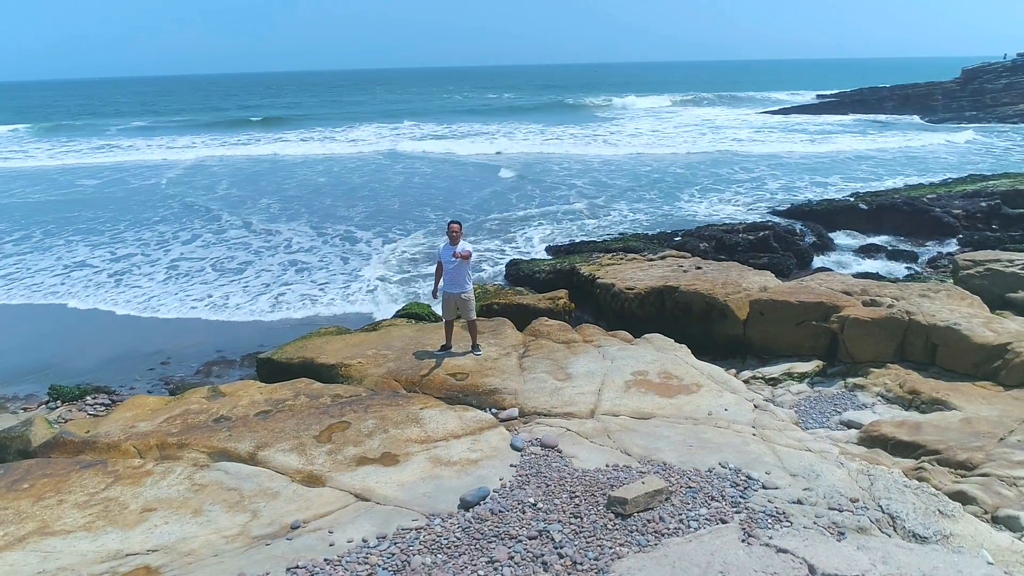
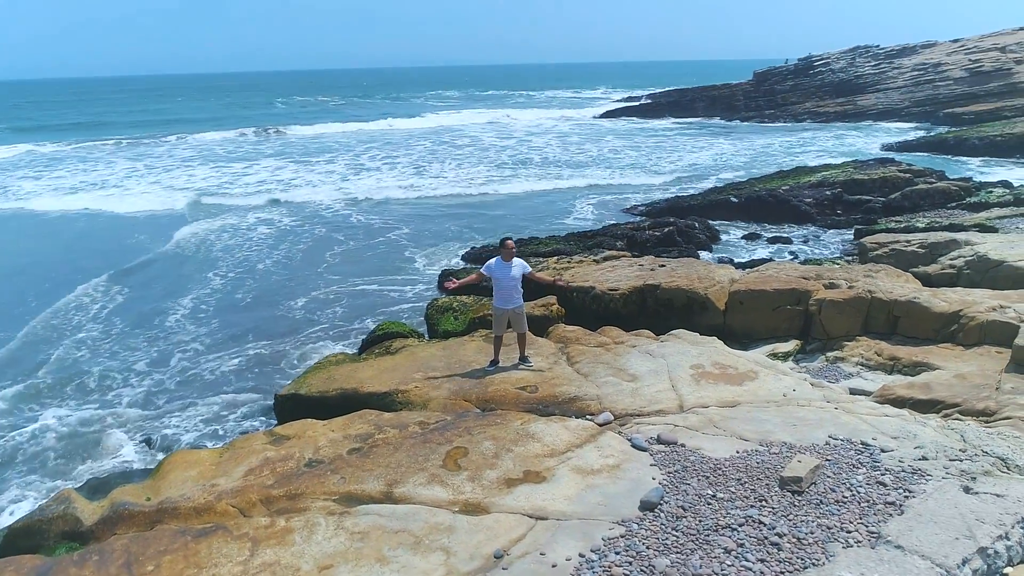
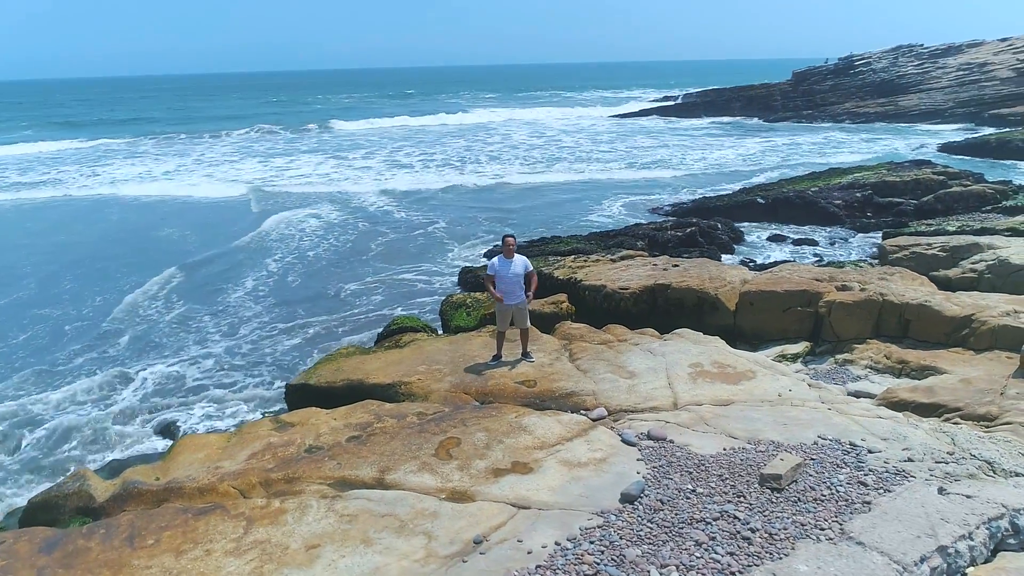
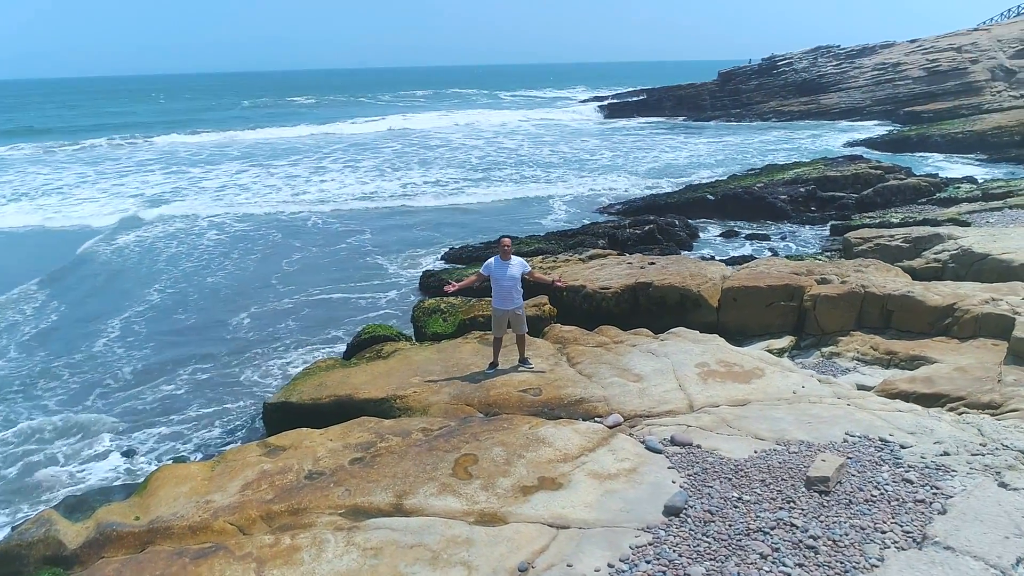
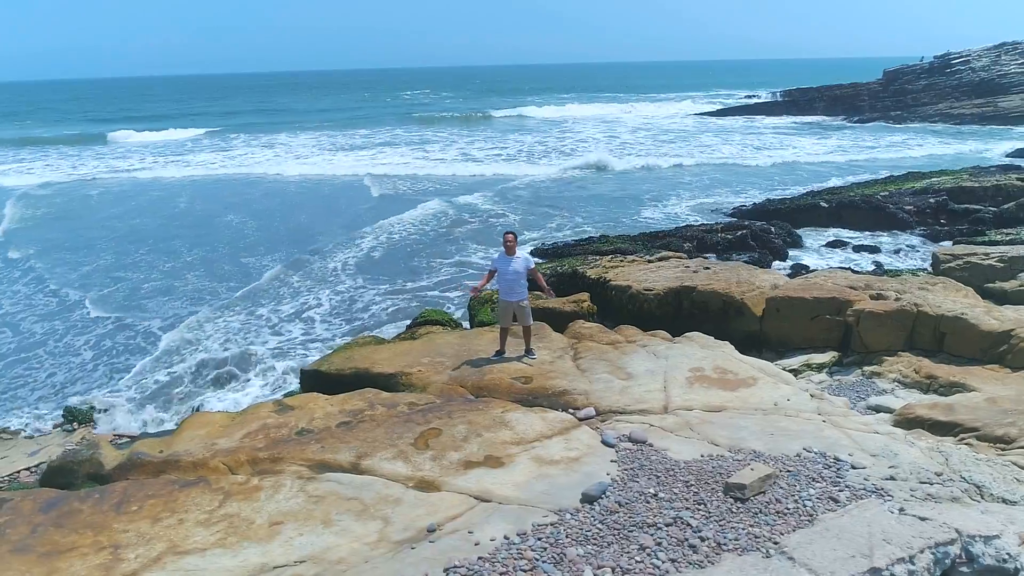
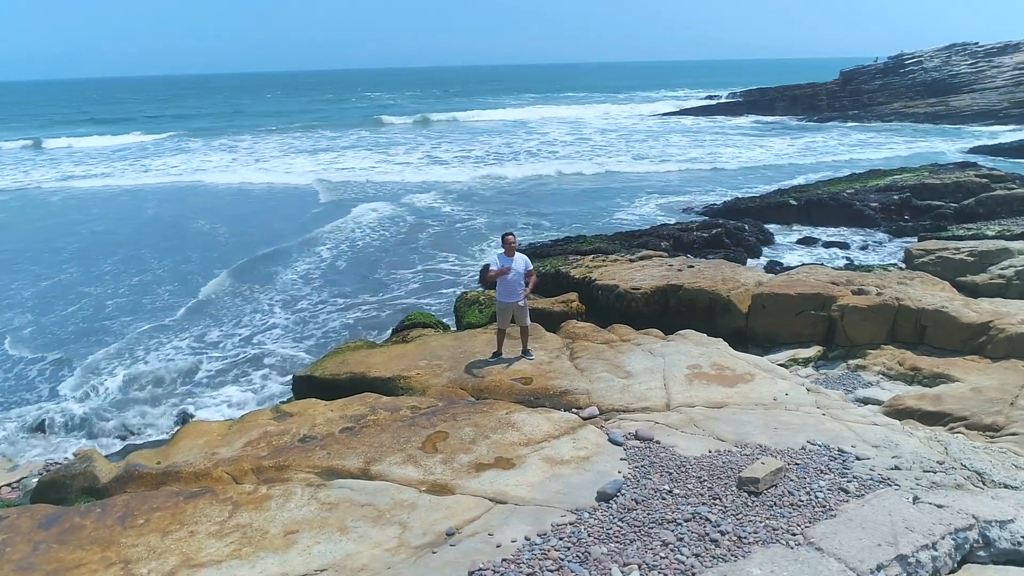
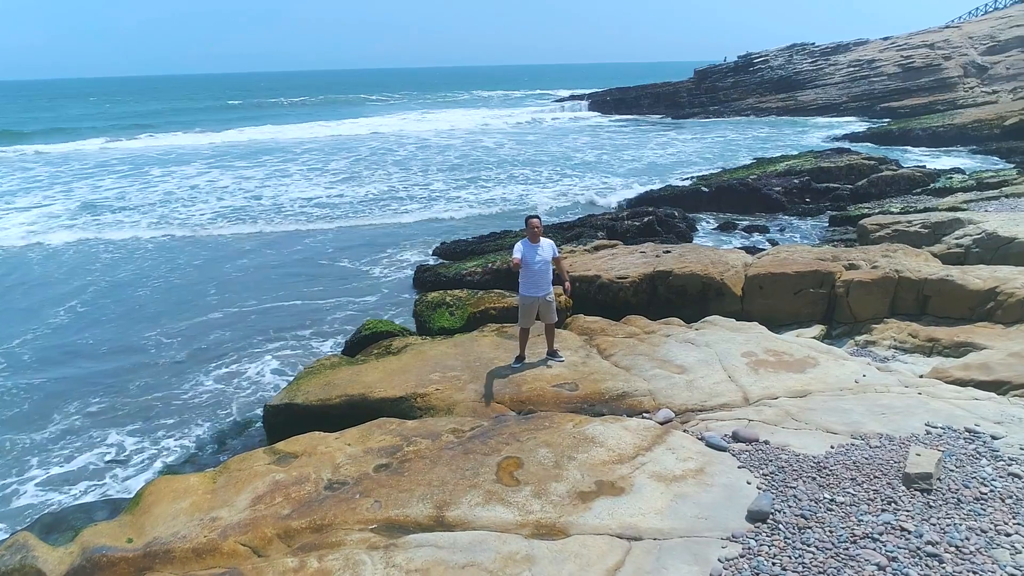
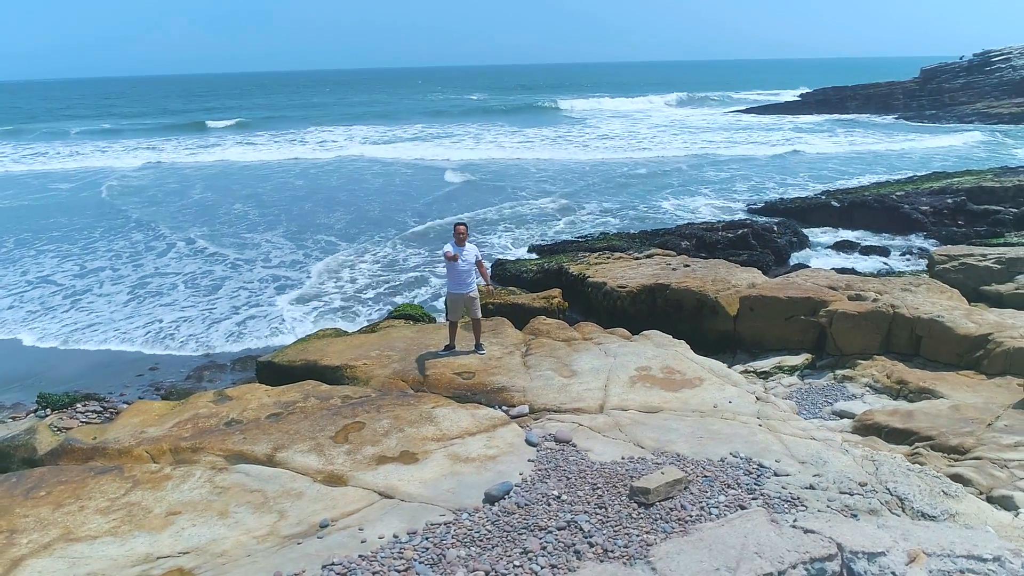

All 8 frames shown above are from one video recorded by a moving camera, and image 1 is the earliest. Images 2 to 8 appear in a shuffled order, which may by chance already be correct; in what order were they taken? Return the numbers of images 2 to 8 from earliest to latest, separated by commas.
8, 5, 6, 3, 2, 4, 7
